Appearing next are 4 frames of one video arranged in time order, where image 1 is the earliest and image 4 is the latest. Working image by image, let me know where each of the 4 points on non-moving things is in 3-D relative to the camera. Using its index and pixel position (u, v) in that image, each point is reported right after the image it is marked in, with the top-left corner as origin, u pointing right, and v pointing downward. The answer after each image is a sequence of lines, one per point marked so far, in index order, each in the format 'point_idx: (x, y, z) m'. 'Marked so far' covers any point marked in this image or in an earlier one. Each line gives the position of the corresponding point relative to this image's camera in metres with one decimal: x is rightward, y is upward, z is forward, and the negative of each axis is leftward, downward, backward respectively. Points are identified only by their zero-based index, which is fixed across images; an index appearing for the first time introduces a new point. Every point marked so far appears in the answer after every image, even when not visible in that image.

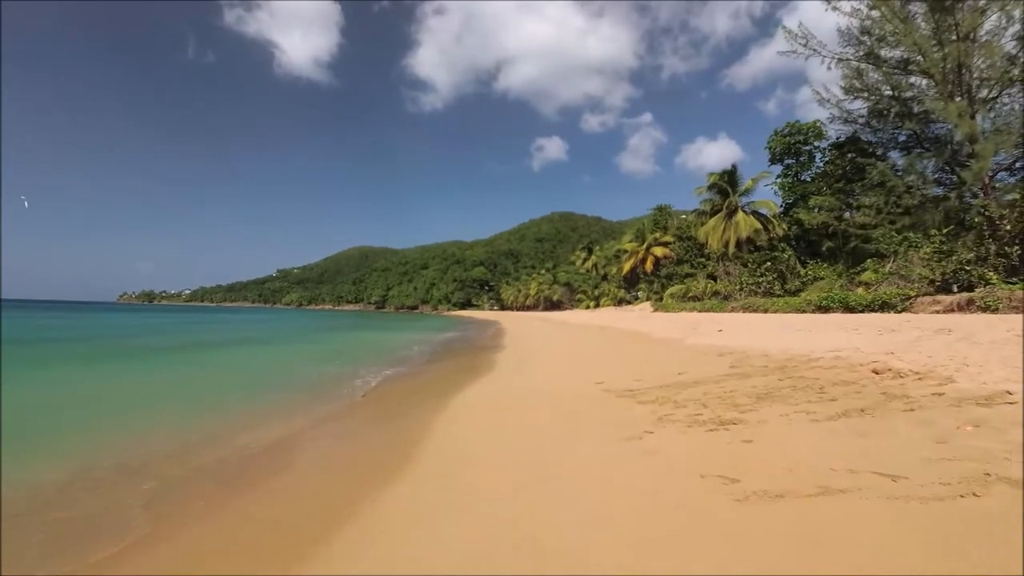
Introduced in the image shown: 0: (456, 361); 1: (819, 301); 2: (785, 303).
0: (-1.8, -2.7, +19.9) m
1: (+9.4, -0.4, +15.7) m
2: (+9.4, -0.5, +17.8) m
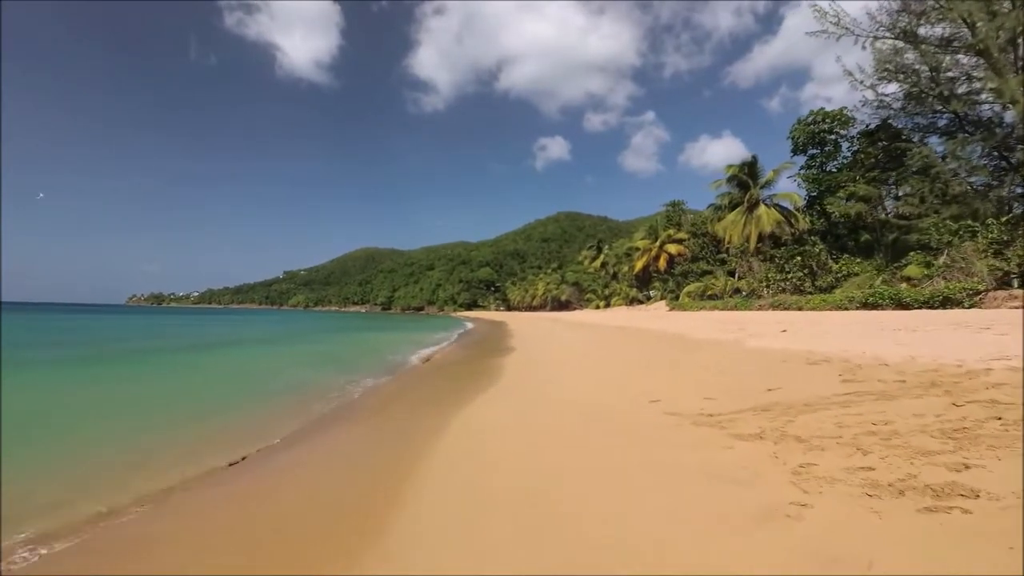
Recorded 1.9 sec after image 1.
0: (-1.4, -2.6, +18.6) m
1: (+9.8, -0.3, +14.4) m
2: (+9.8, -0.4, +16.4) m
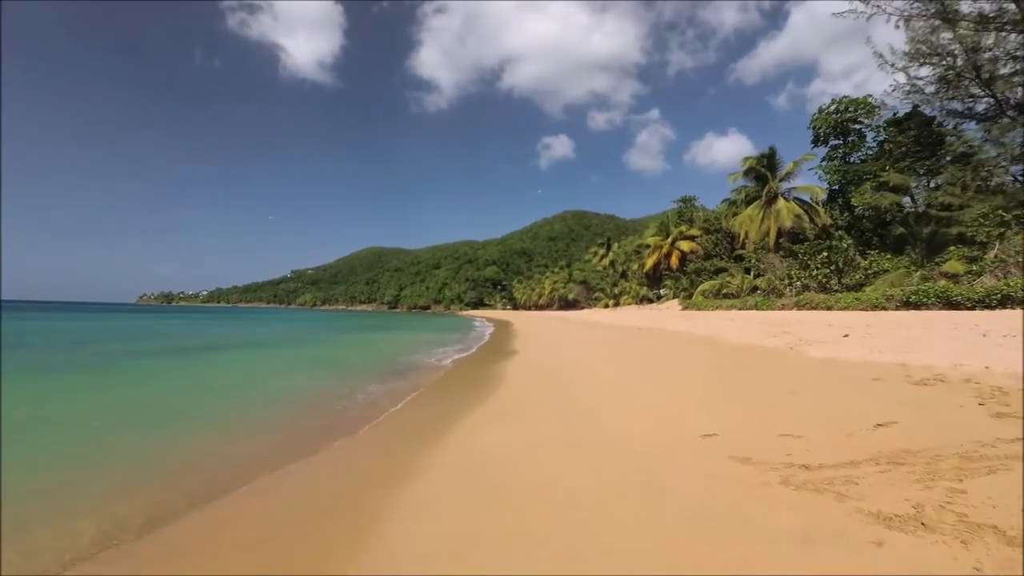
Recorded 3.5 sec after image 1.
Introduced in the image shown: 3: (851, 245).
0: (-1.2, -2.6, +17.6) m
1: (+9.9, -0.2, +13.2) m
2: (+10.0, -0.3, +15.2) m
3: (+12.5, +1.6, +19.3) m
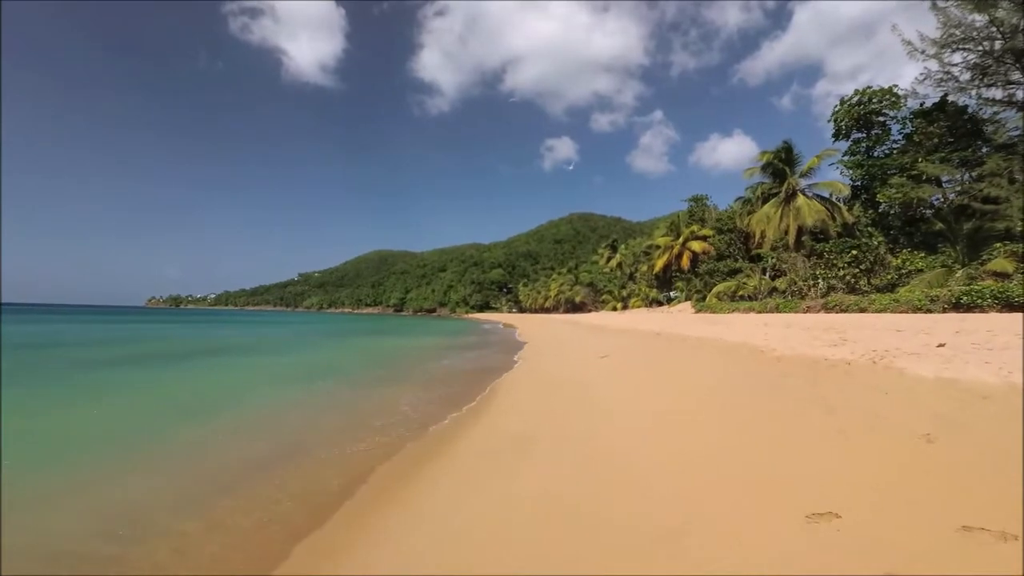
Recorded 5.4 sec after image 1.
0: (-1.0, -2.6, +16.5) m
1: (+10.1, -0.2, +12.0) m
2: (+10.2, -0.3, +14.1) m
3: (+12.7, +1.6, +18.1) m
